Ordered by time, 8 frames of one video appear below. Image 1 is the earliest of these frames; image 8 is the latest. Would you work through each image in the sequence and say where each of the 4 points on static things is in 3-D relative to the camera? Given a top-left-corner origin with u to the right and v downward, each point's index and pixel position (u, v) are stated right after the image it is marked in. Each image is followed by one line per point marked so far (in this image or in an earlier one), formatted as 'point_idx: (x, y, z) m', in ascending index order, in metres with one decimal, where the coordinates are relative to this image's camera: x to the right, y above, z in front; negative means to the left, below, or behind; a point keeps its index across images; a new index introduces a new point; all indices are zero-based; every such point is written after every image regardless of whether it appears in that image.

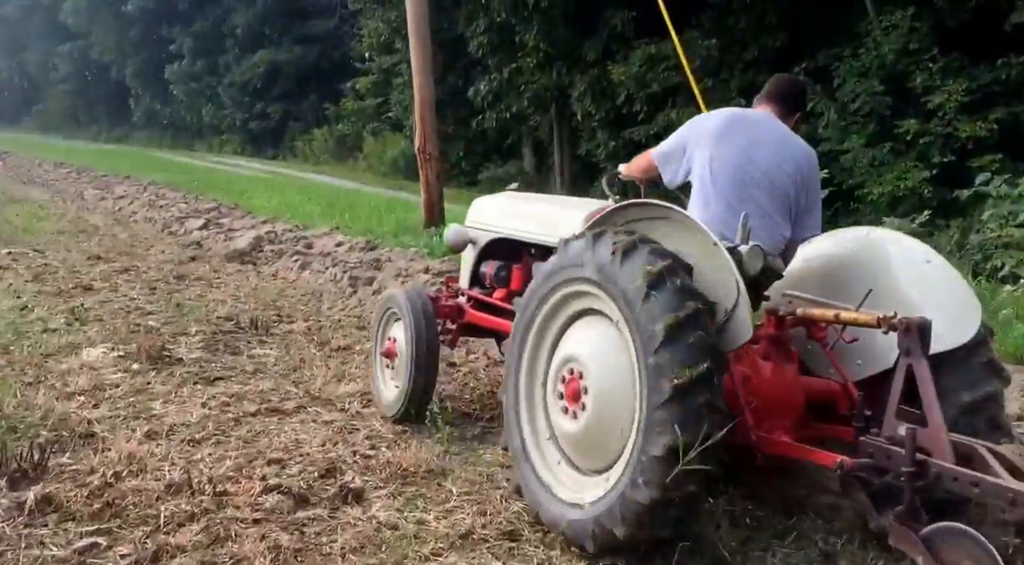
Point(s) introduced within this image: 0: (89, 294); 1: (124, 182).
0: (-3.3, -0.1, +7.8) m
1: (-6.8, +1.8, +17.8) m
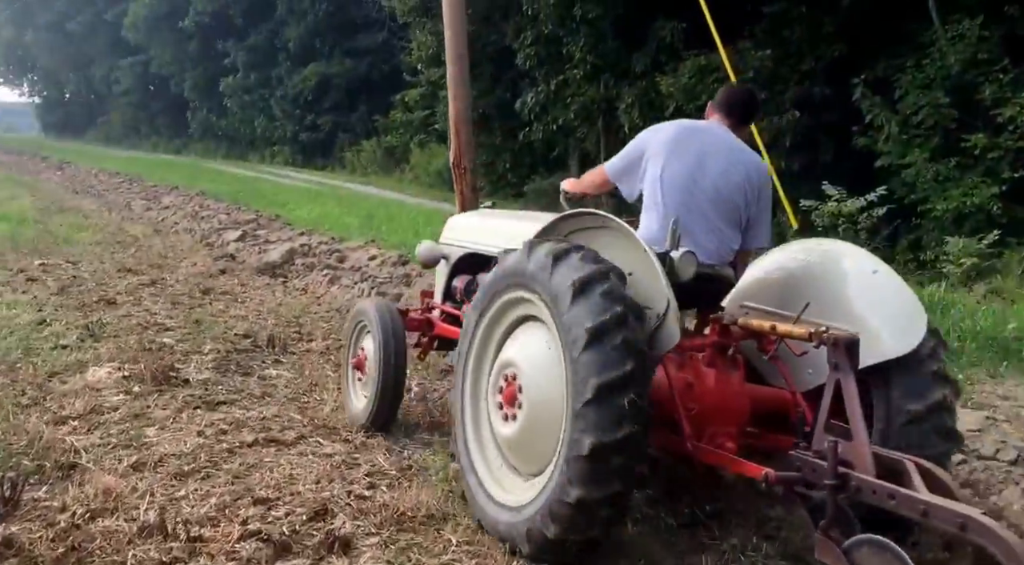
0: (-3.0, -0.2, +7.6) m
1: (-6.0, +1.6, +17.8) m
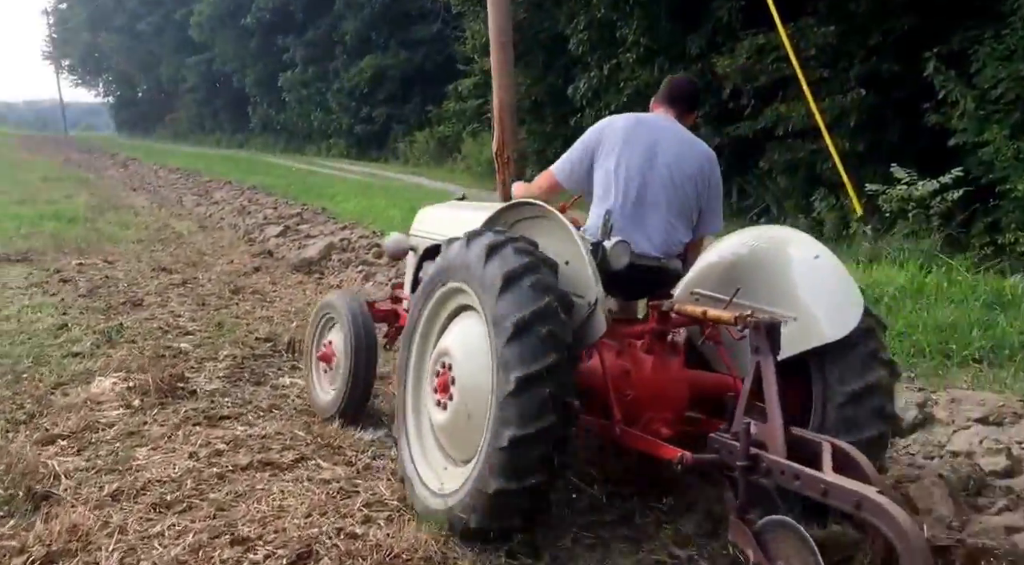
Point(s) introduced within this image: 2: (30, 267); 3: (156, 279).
0: (-2.7, -0.2, +7.3) m
1: (-5.0, +1.7, +17.6) m
2: (-4.3, +0.1, +9.0) m
3: (-3.0, 0.0, +8.4) m
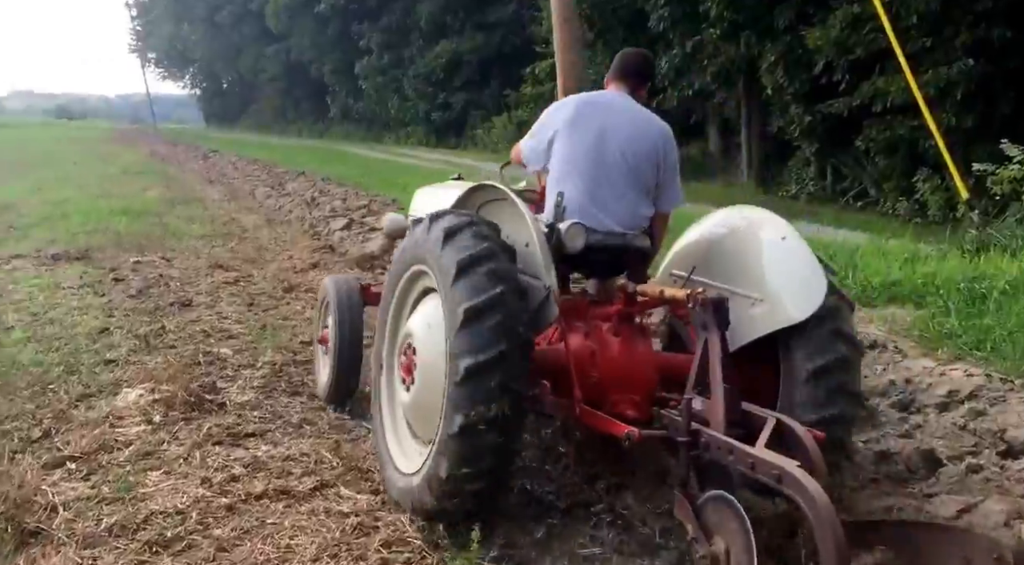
0: (-2.3, -0.2, +7.0) m
1: (-3.7, +1.8, +17.5) m
2: (-3.7, +0.1, +8.8) m
3: (-2.4, 0.0, +8.1) m
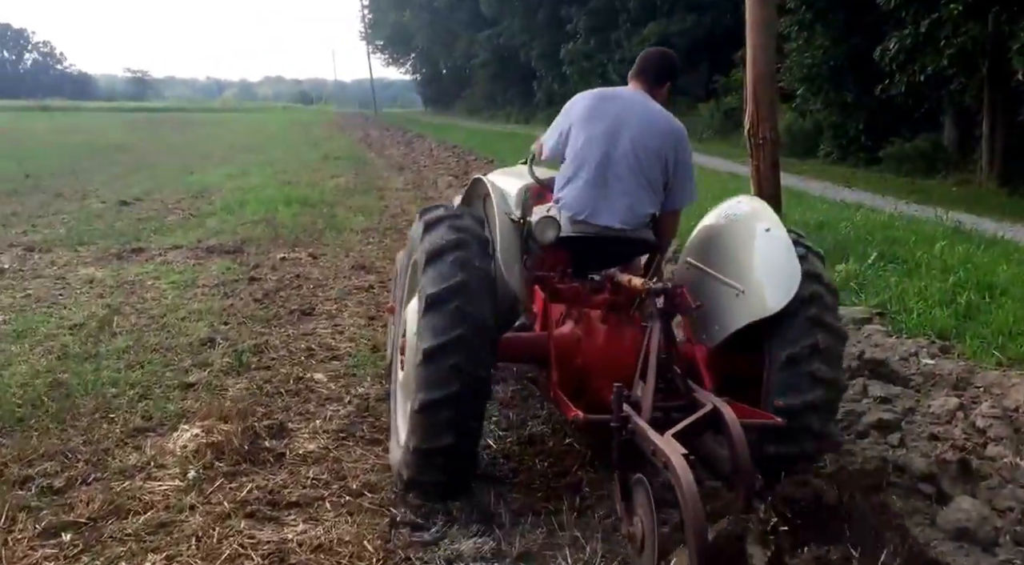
0: (-1.3, -0.3, +6.4) m
1: (-0.4, +1.9, +16.9) m
2: (-2.3, +0.2, +8.4) m
3: (-1.2, 0.0, +7.5) m
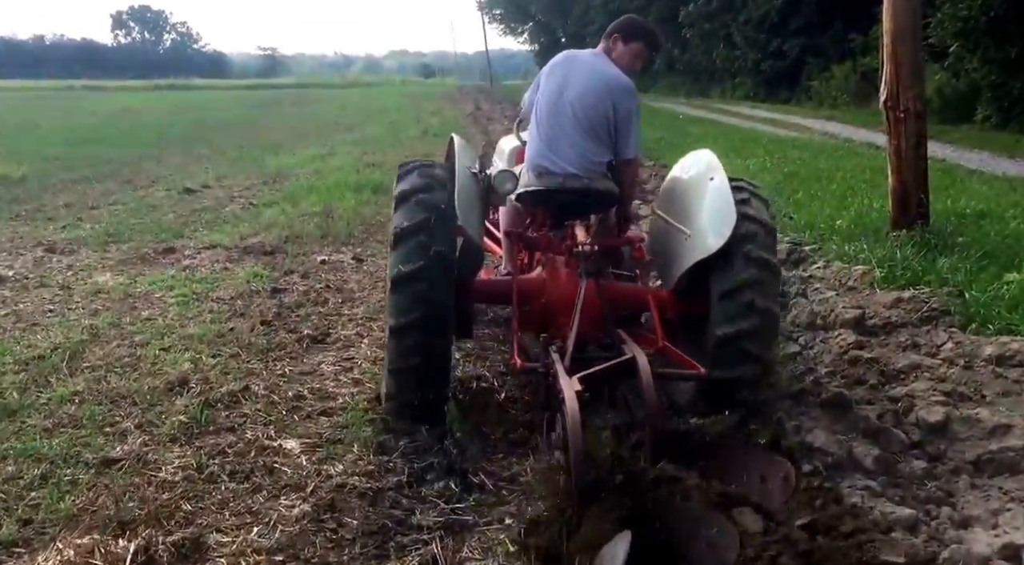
0: (-1.0, -0.4, +5.2) m
1: (+1.2, +2.1, +15.4) m
2: (-1.8, +0.1, +7.3) m
3: (-0.8, -0.1, +6.2) m
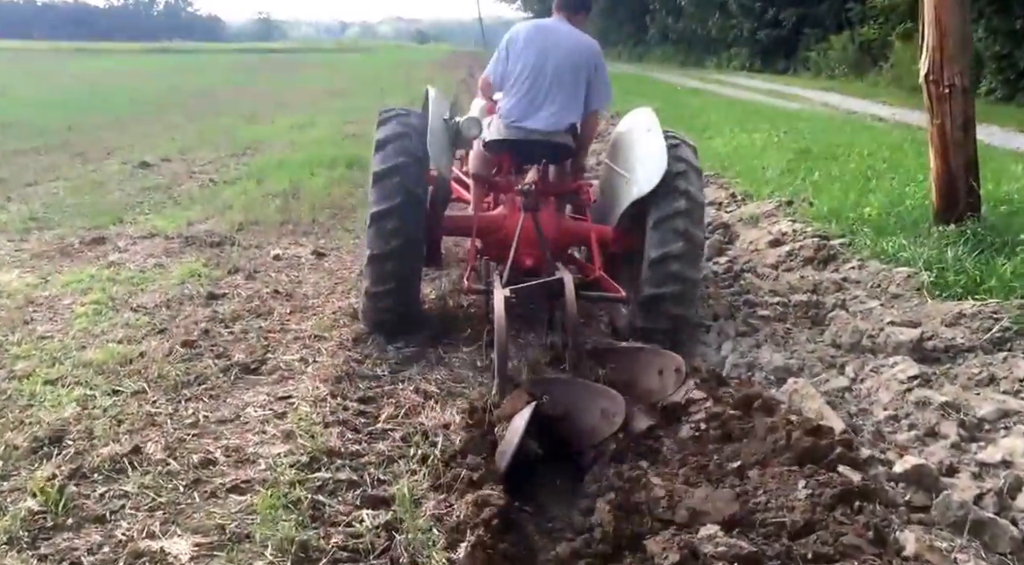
0: (-1.1, -0.4, +4.1) m
1: (+1.0, +2.4, +14.2) m
2: (-1.8, +0.1, +6.1) m
3: (-0.9, -0.1, +5.1) m
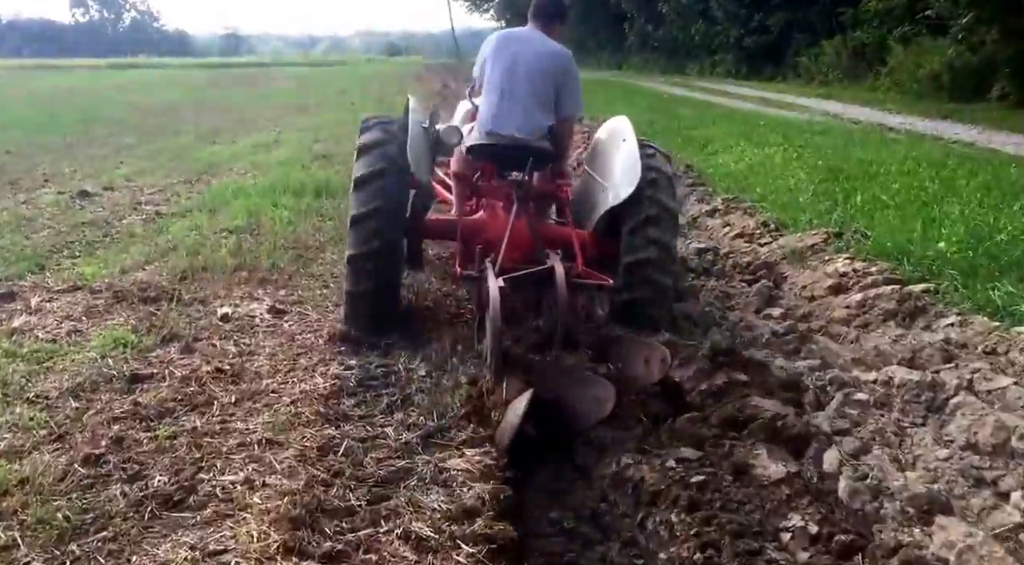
0: (-1.0, -0.7, +2.8) m
1: (+0.9, +2.0, +13.0) m
2: (-1.8, -0.2, +4.9) m
3: (-0.8, -0.4, +3.9) m
